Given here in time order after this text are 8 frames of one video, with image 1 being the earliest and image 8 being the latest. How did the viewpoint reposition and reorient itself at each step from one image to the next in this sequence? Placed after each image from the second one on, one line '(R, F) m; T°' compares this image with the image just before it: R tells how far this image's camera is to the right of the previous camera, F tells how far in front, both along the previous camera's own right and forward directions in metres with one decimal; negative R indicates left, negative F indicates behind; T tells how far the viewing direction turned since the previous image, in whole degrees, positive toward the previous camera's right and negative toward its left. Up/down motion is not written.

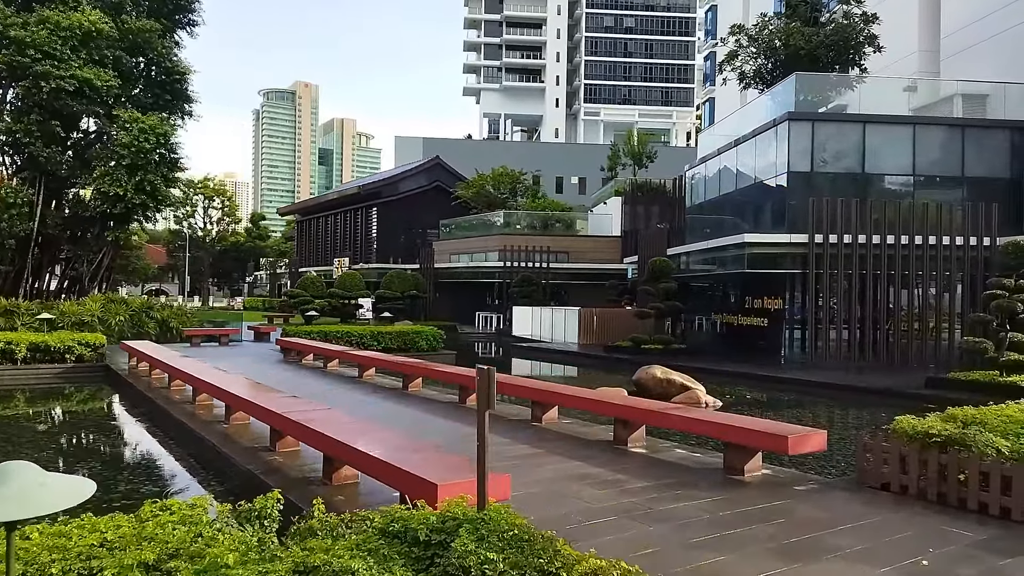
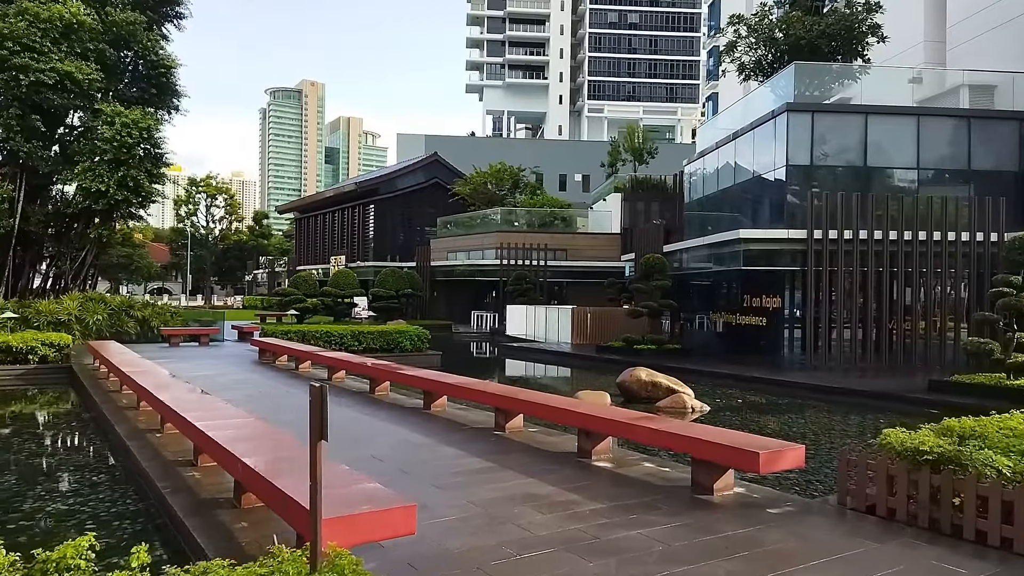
(+0.4, +0.5) m; -1°
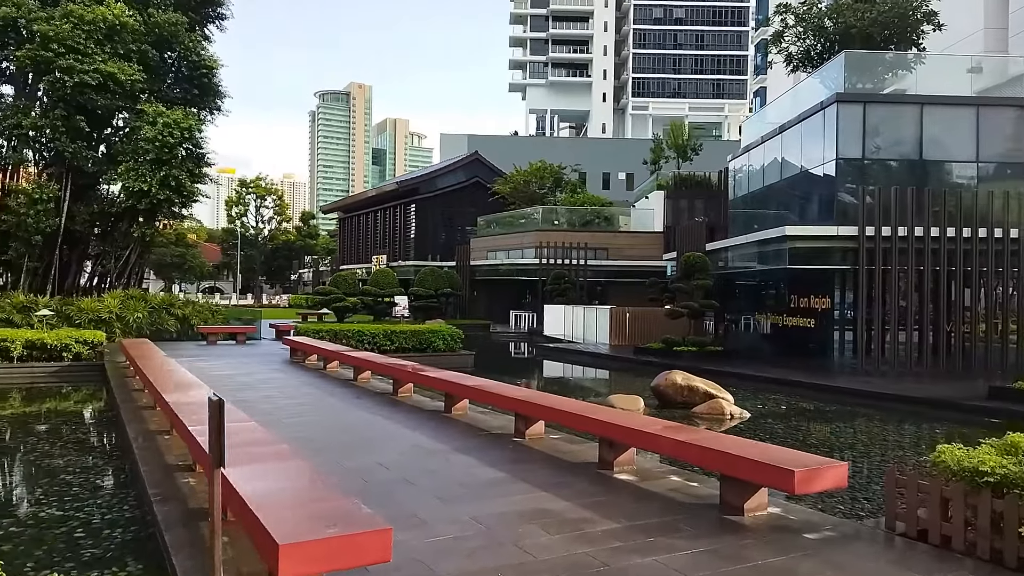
(+0.2, +0.4) m; -4°
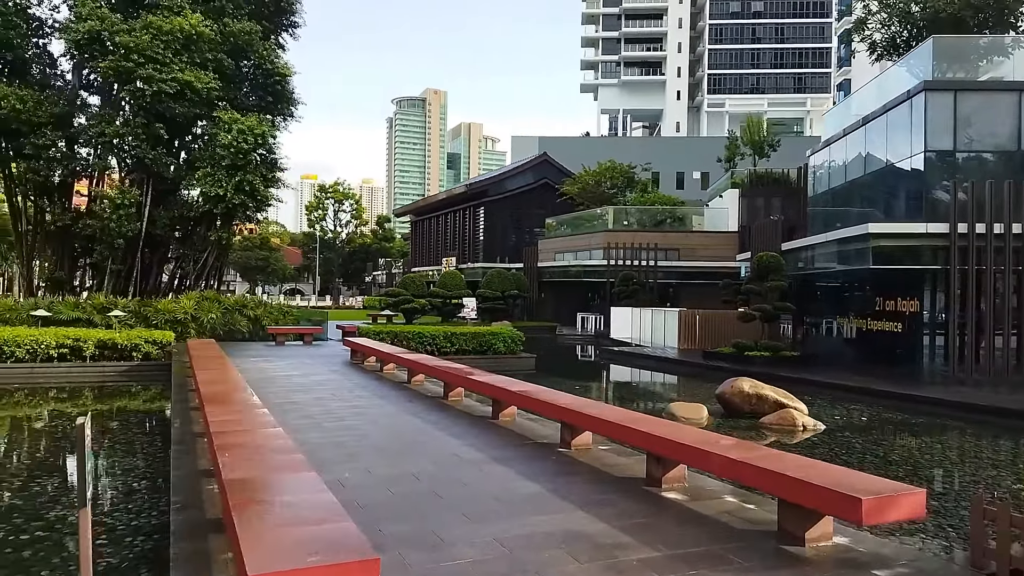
(+0.2, +0.4) m; -6°
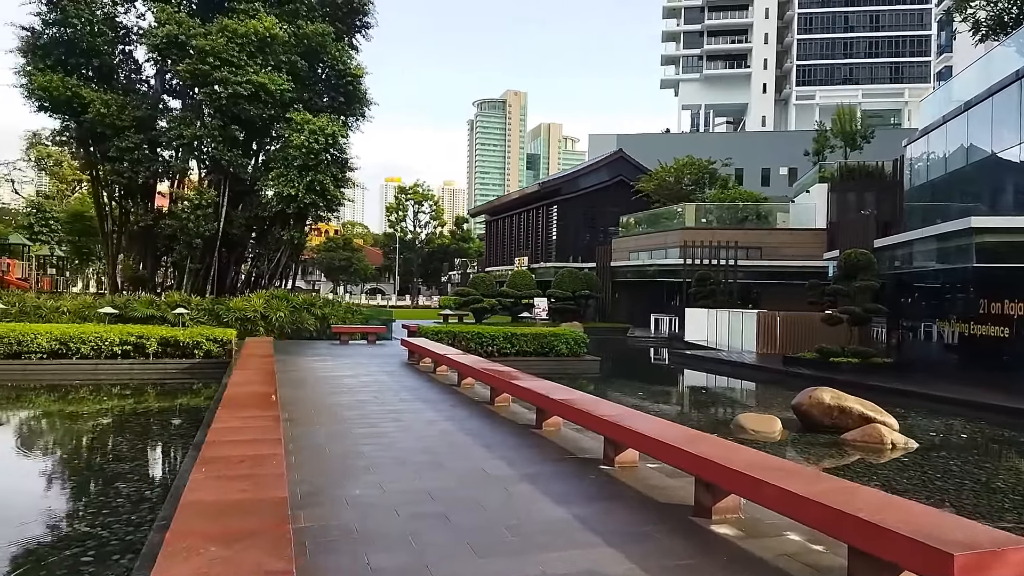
(+0.3, +0.6) m; -6°
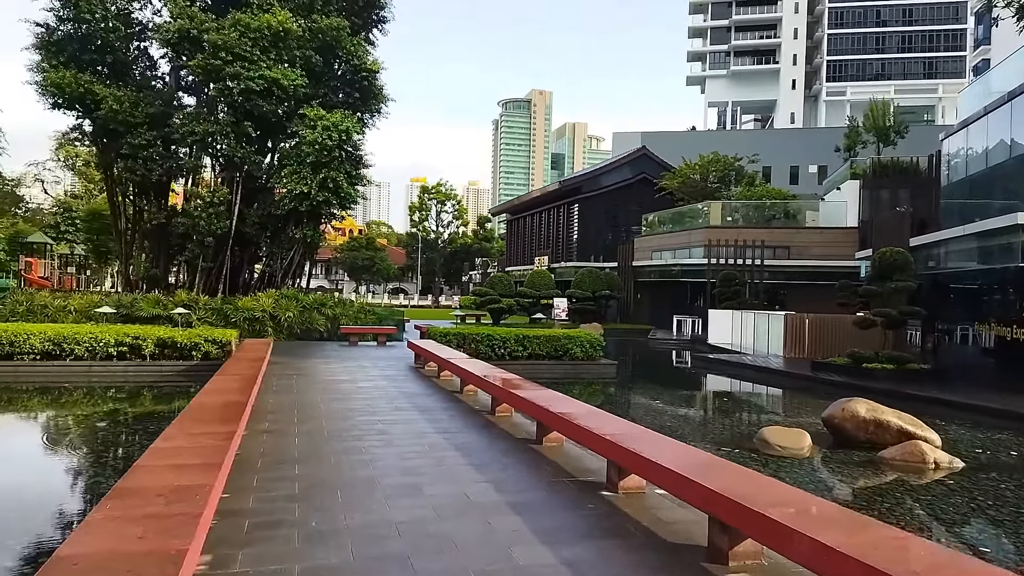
(+0.2, +0.6) m; -2°
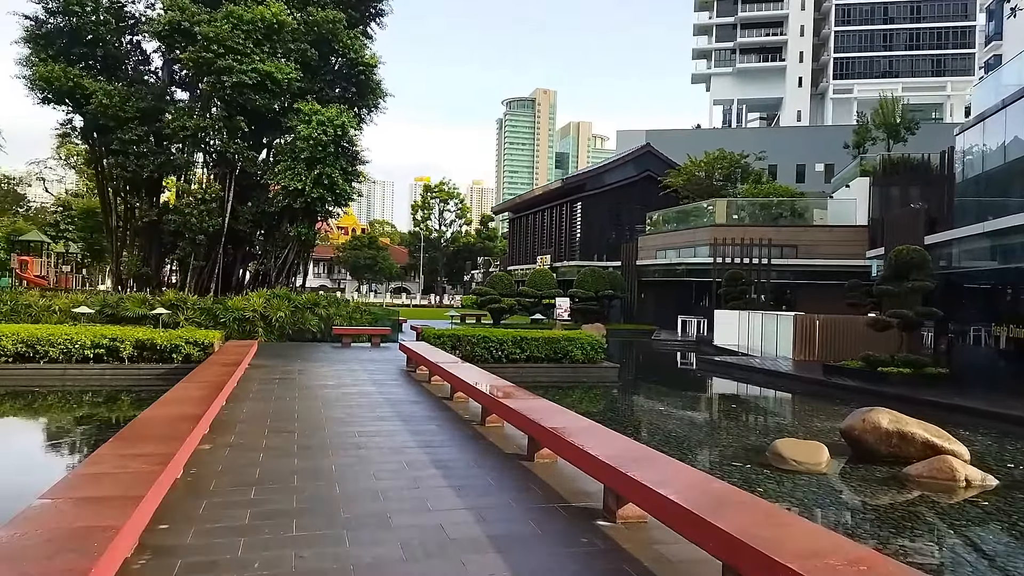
(+0.1, +0.6) m; 0°
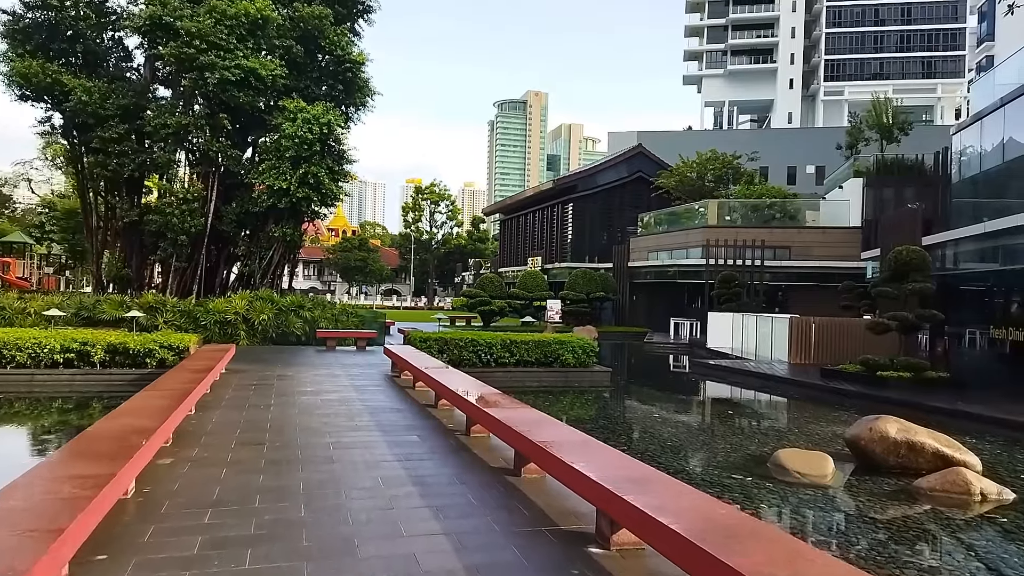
(0.0, +0.4) m; +1°
